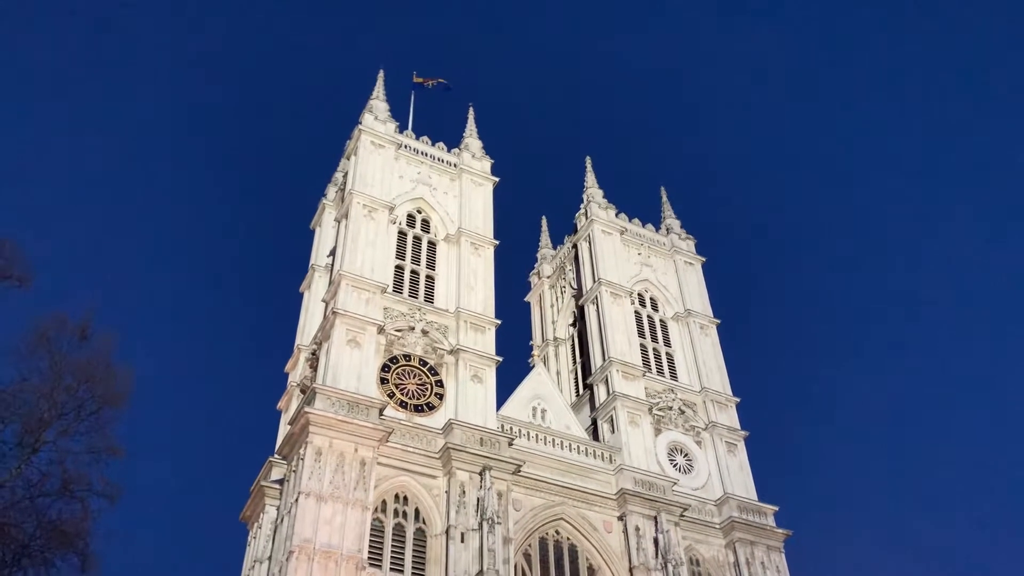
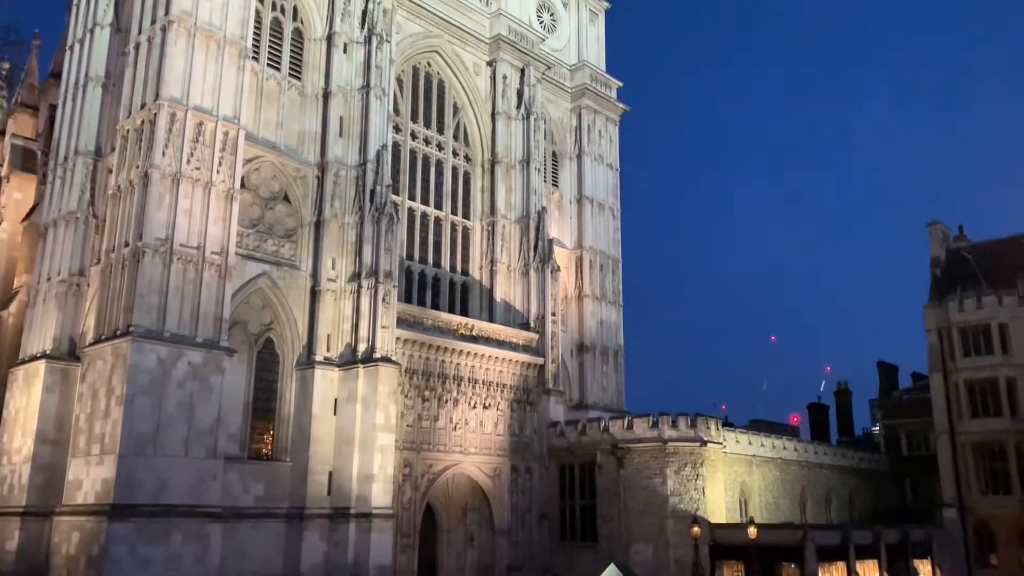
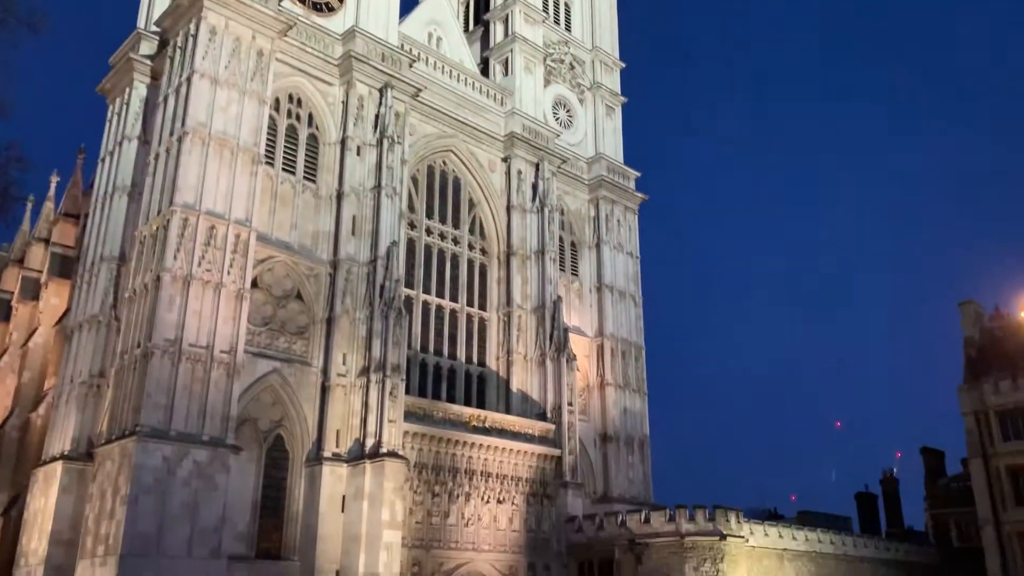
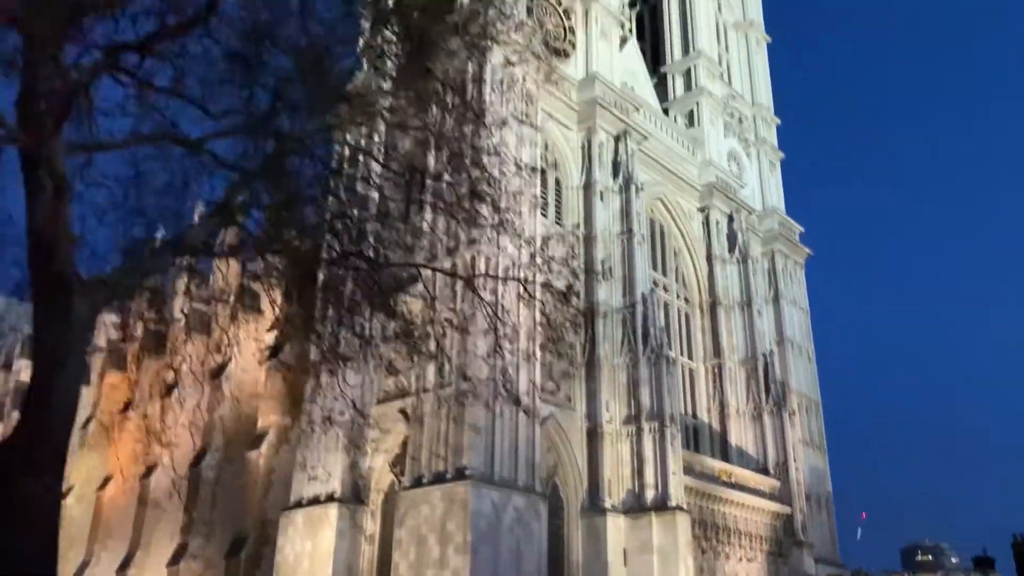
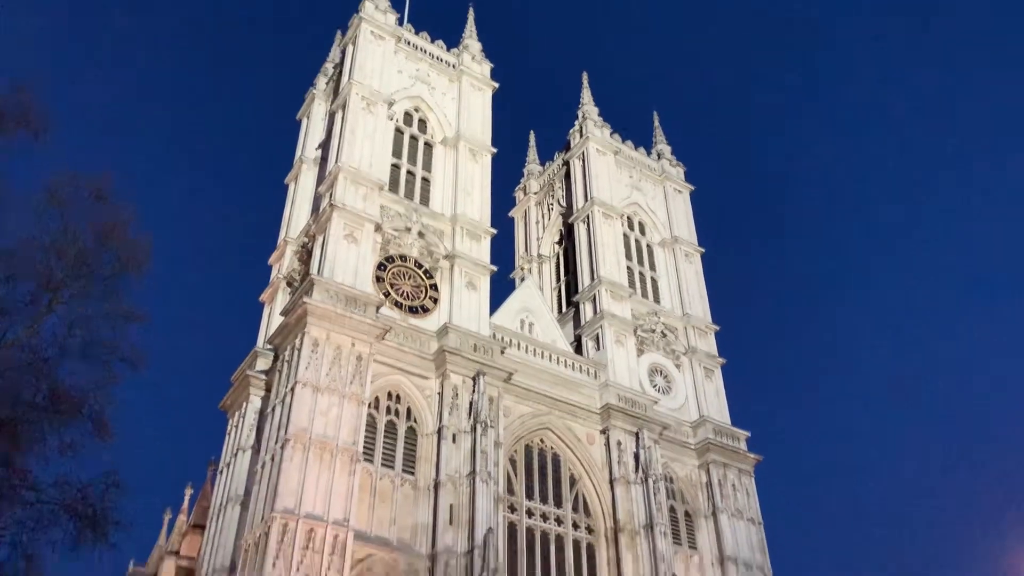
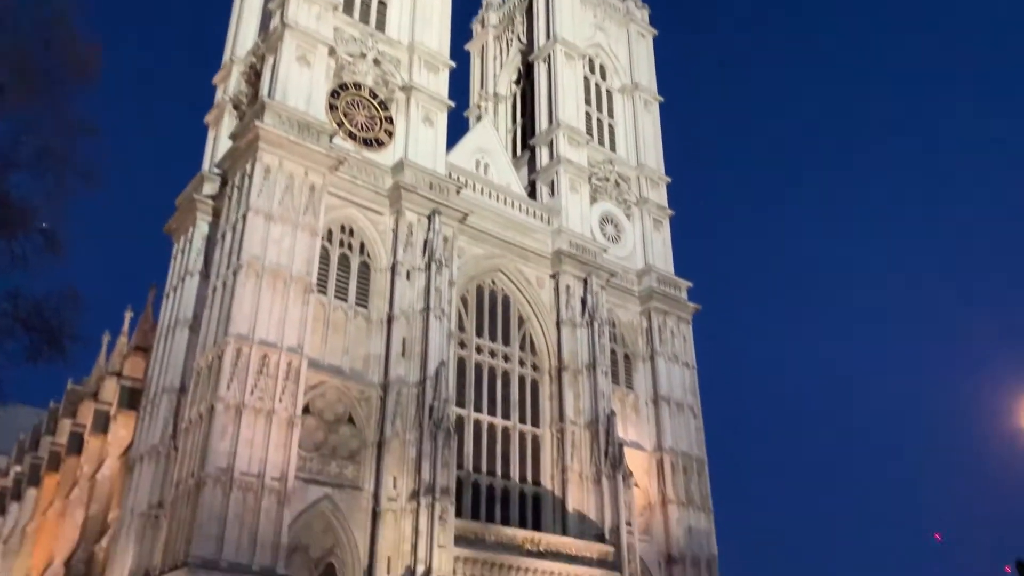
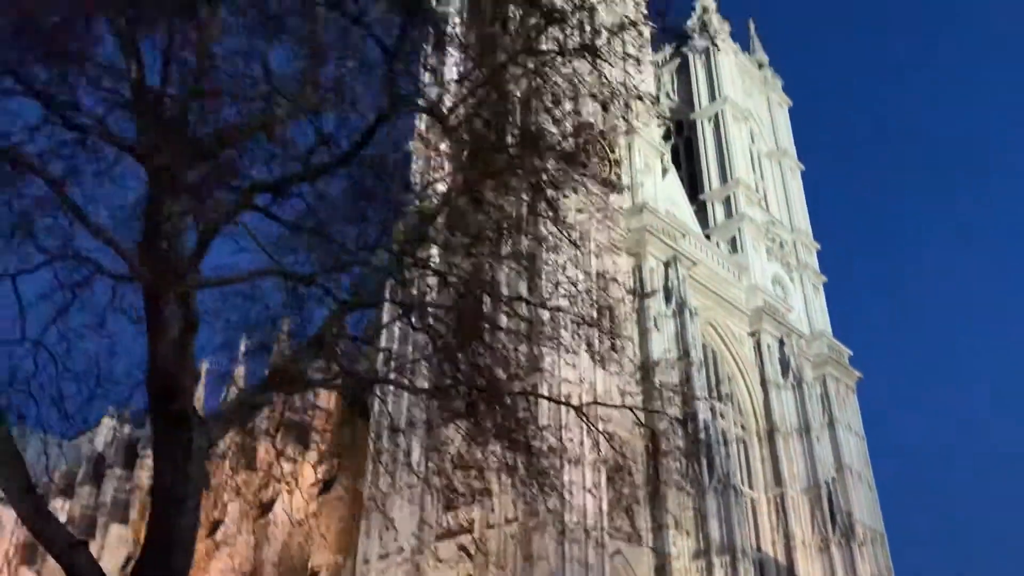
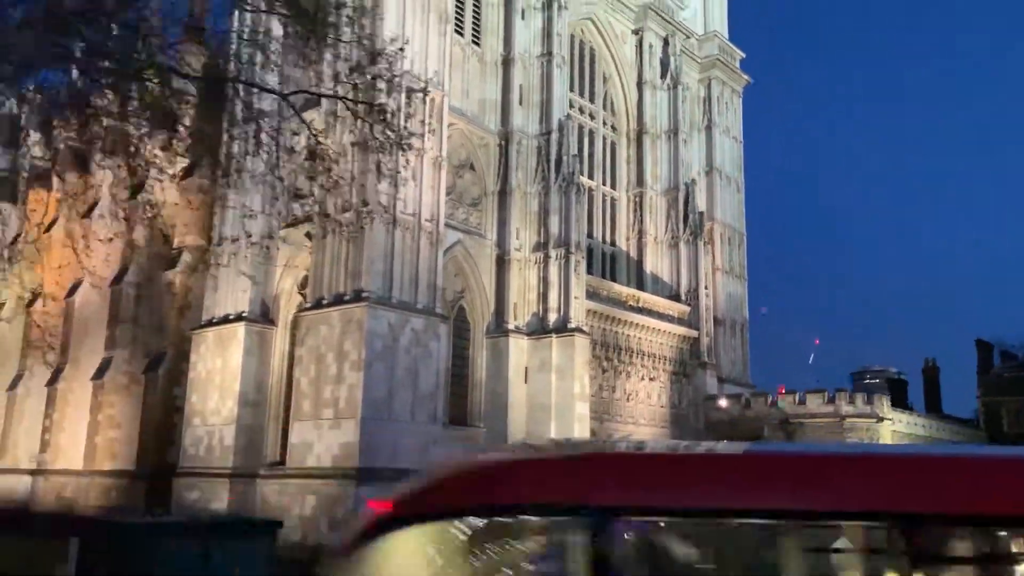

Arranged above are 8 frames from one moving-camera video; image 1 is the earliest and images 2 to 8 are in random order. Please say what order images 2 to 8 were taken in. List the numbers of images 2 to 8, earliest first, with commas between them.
5, 6, 3, 2, 8, 4, 7
